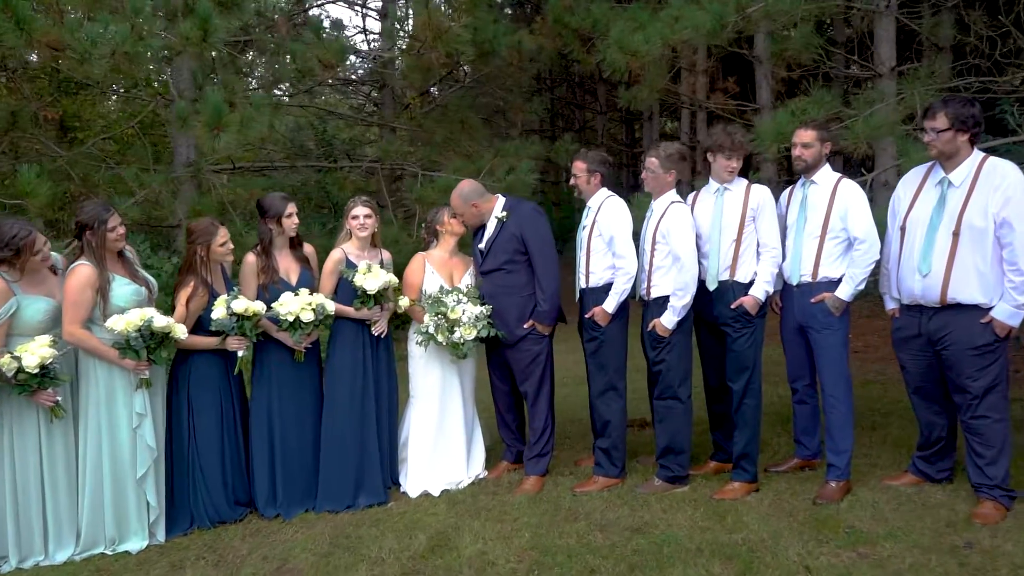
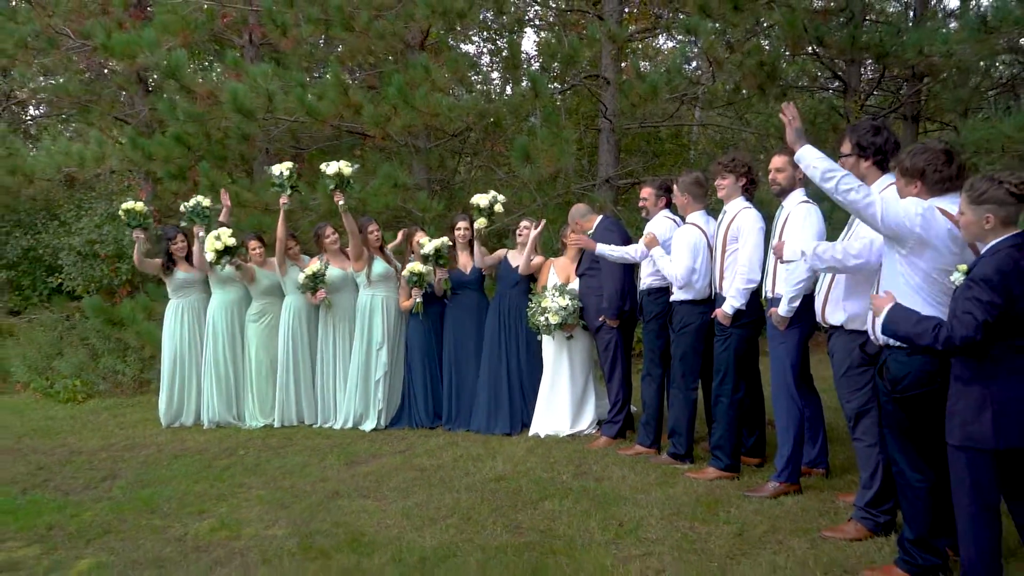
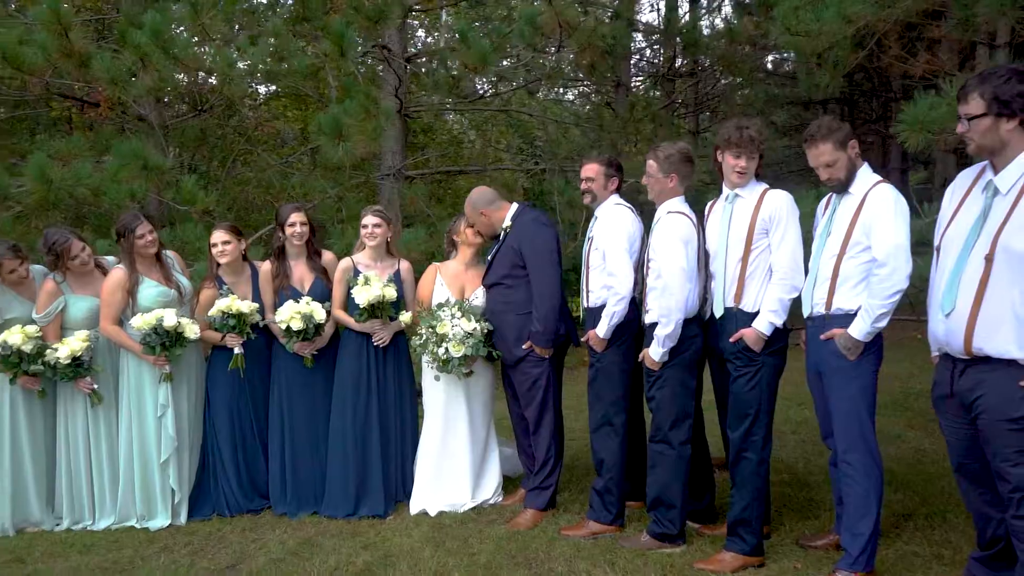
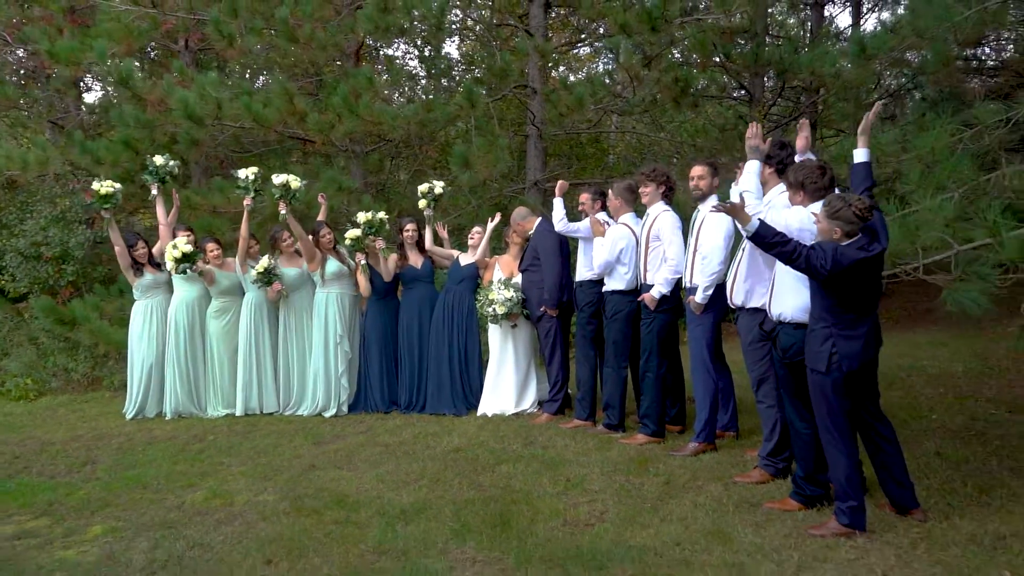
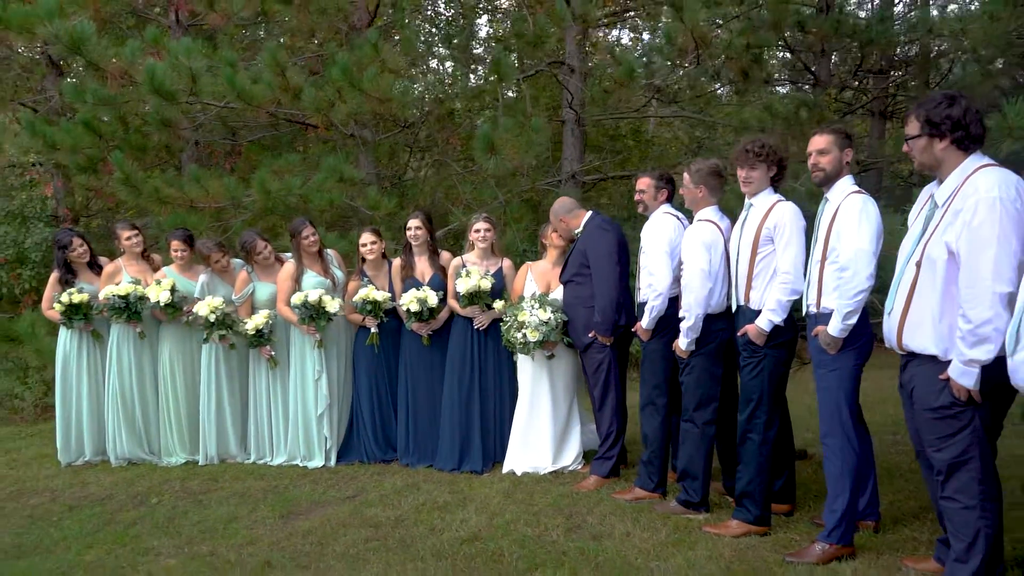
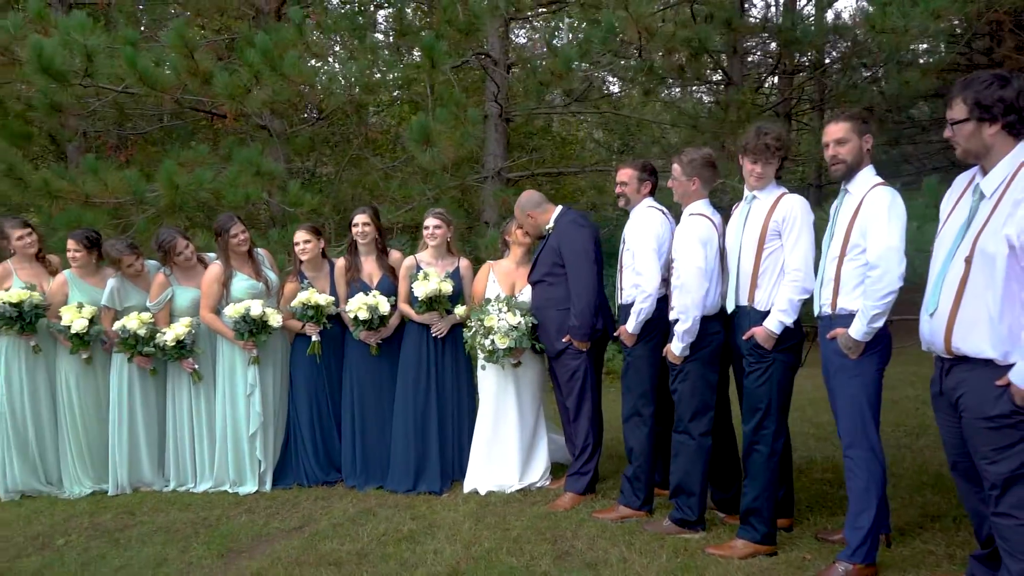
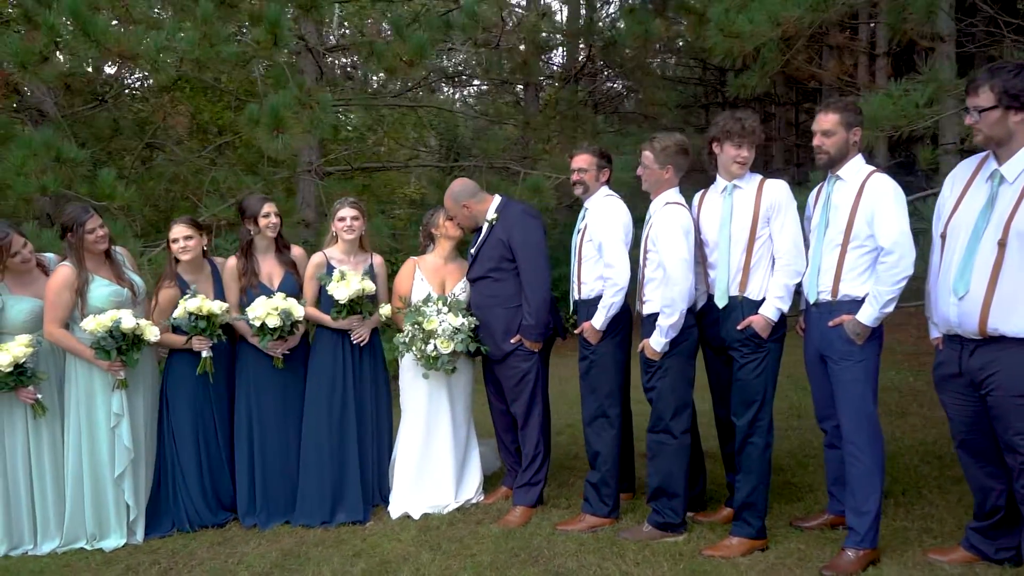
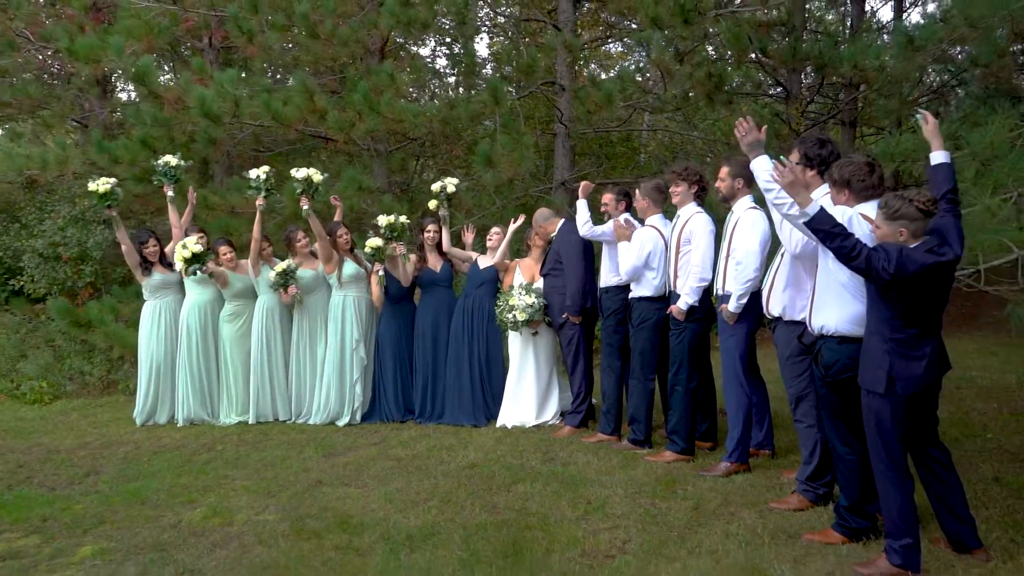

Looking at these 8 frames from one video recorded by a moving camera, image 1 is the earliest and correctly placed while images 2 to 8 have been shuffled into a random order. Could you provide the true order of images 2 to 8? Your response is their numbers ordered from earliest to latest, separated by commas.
7, 3, 6, 5, 2, 8, 4
